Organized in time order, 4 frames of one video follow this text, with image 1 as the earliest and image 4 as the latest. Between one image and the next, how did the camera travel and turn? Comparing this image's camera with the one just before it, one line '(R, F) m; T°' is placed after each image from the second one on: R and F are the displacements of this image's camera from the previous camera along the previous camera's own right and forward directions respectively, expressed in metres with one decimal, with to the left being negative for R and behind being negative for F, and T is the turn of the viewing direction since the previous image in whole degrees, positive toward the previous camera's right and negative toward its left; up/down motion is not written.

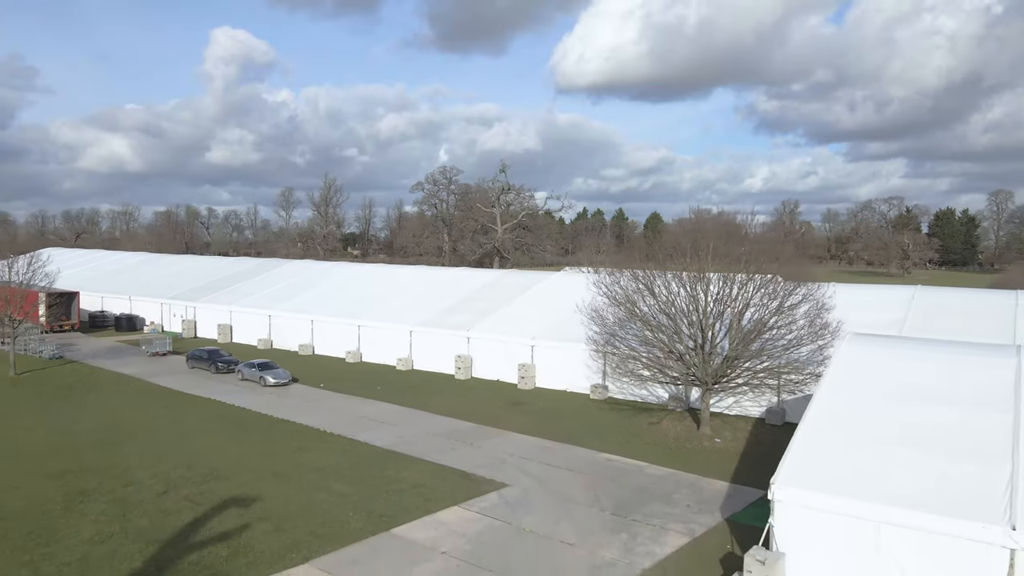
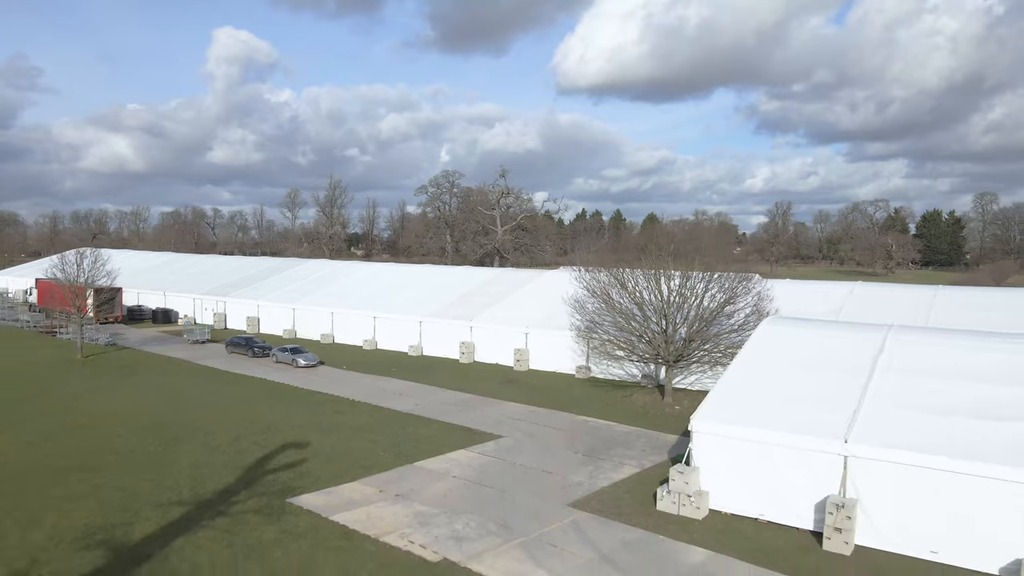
(+0.1, -3.7) m; 0°
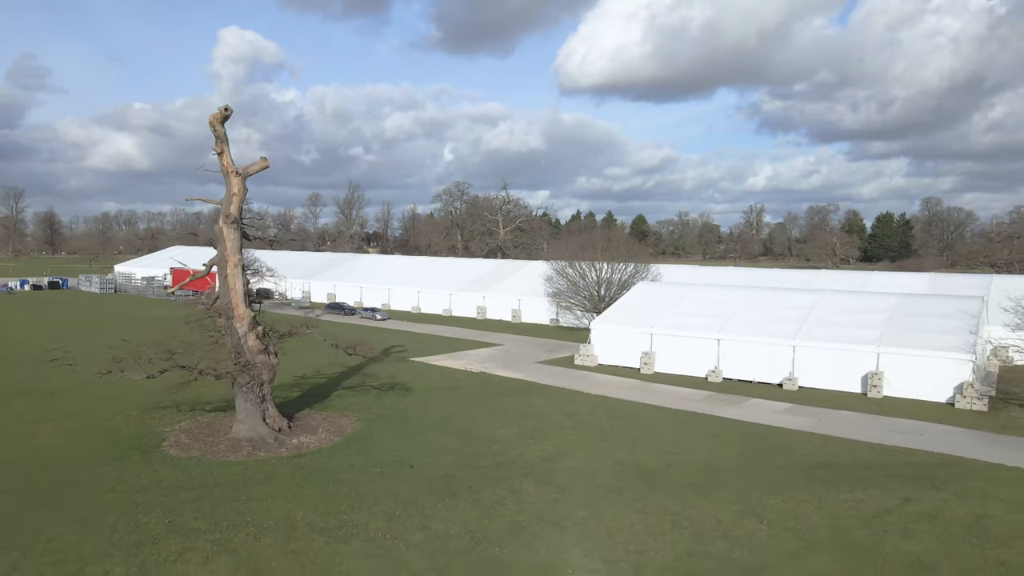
(+0.2, -15.4) m; 0°
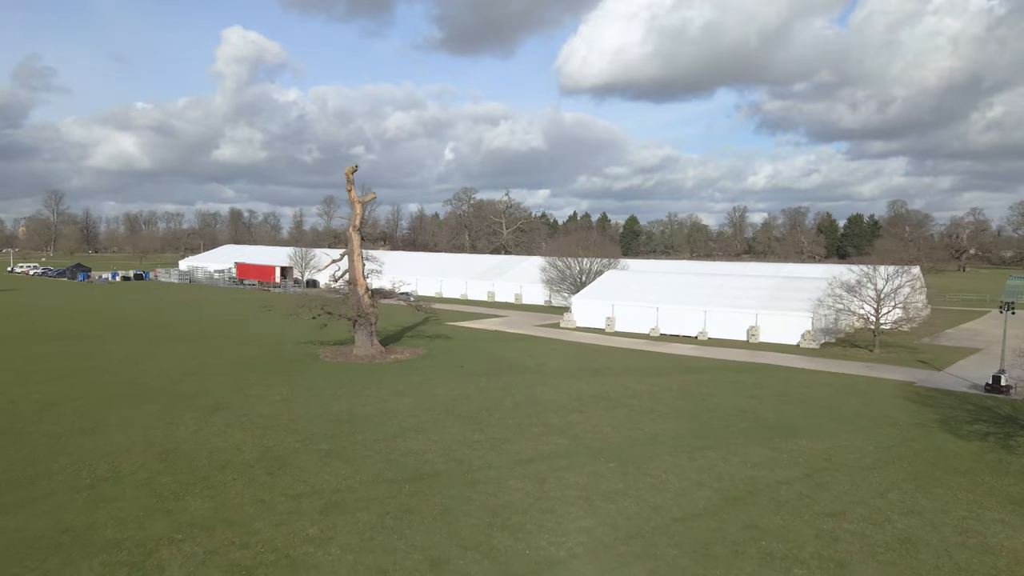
(-0.2, -11.9) m; 0°
